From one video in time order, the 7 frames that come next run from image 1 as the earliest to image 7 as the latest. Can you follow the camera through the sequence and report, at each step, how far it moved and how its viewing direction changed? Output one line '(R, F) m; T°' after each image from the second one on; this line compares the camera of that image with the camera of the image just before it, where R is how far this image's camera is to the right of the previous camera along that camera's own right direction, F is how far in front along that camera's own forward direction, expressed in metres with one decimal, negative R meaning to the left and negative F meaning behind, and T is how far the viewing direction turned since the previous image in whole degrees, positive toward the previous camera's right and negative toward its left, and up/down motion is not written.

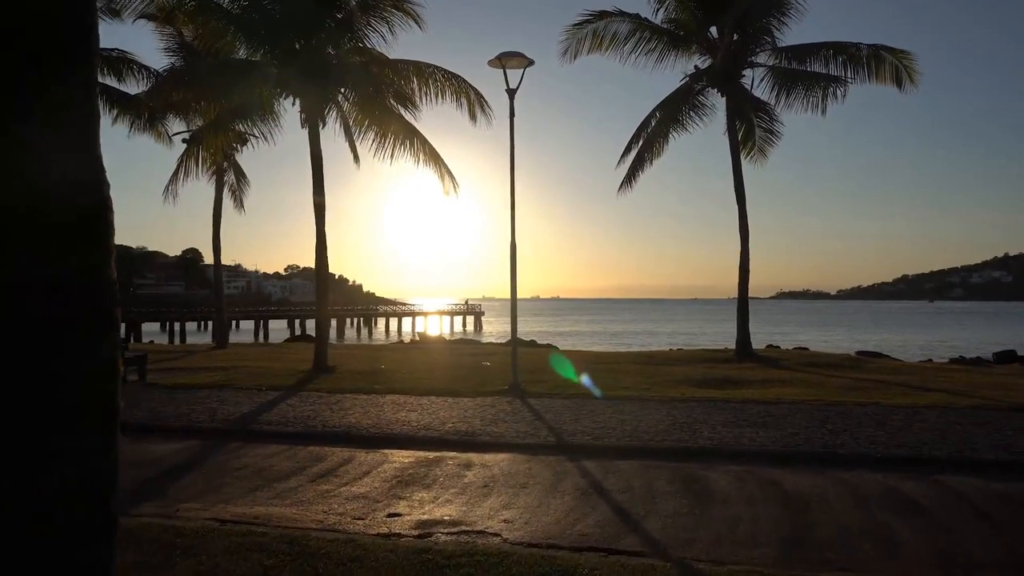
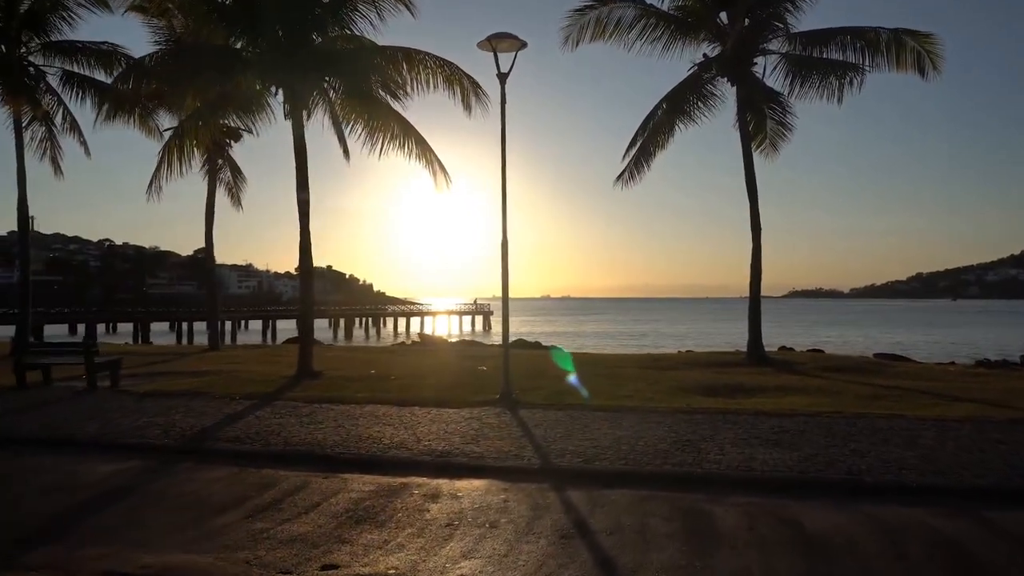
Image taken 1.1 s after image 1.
(+0.3, +1.0) m; -1°
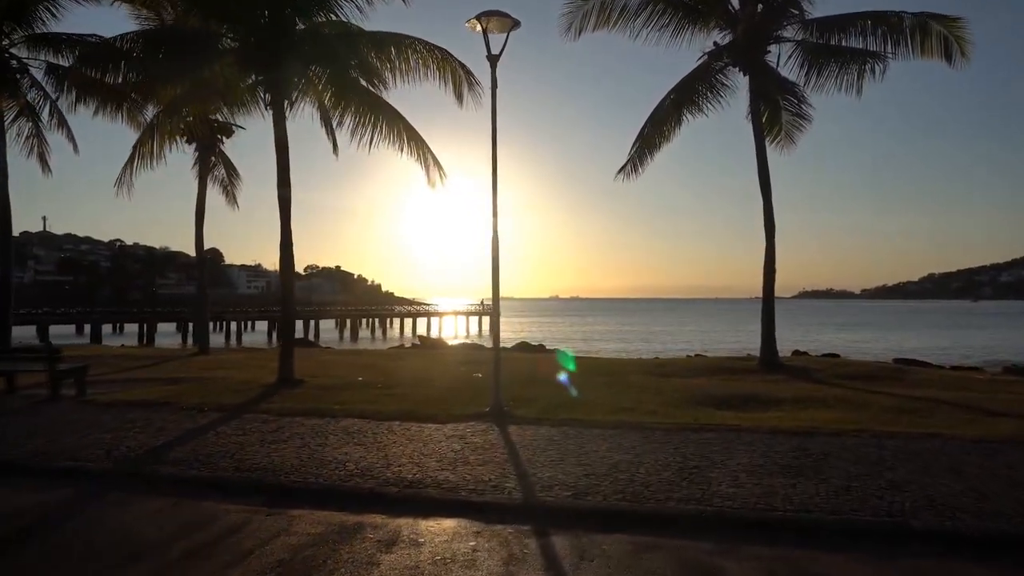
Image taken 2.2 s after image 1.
(+0.2, +1.1) m; -1°
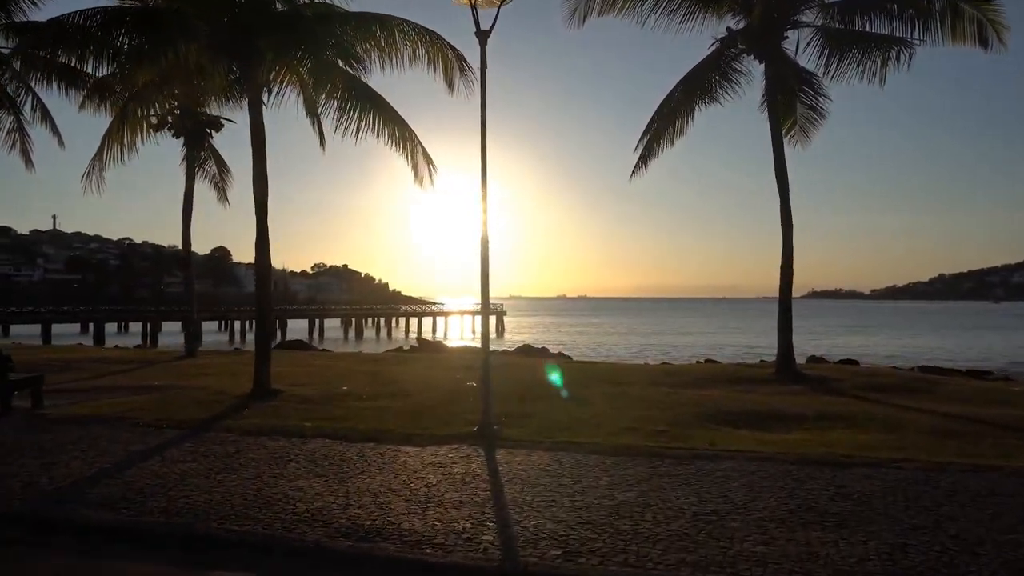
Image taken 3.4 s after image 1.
(+0.2, +1.2) m; -1°
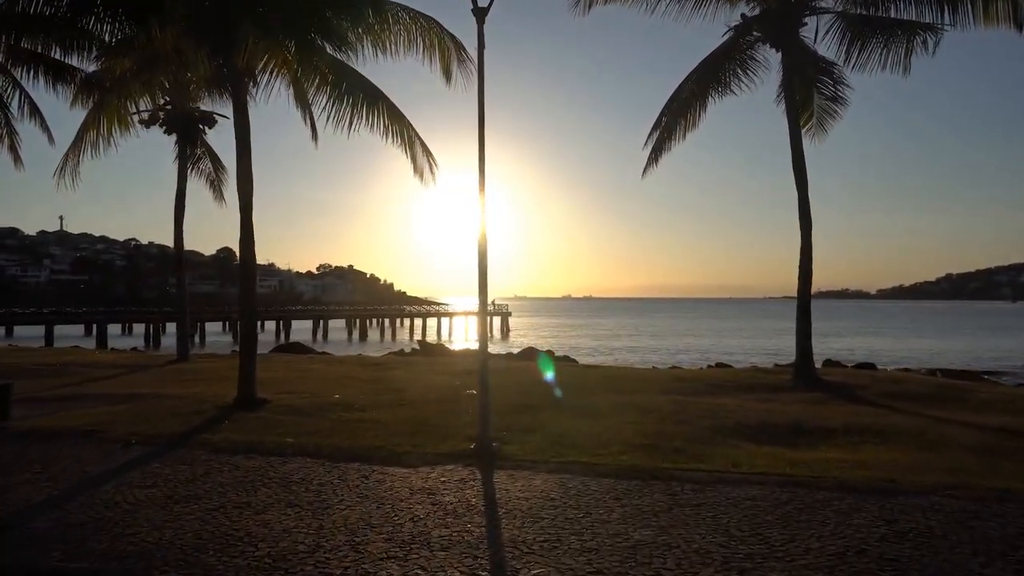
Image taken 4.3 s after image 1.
(+0.1, +0.9) m; 0°
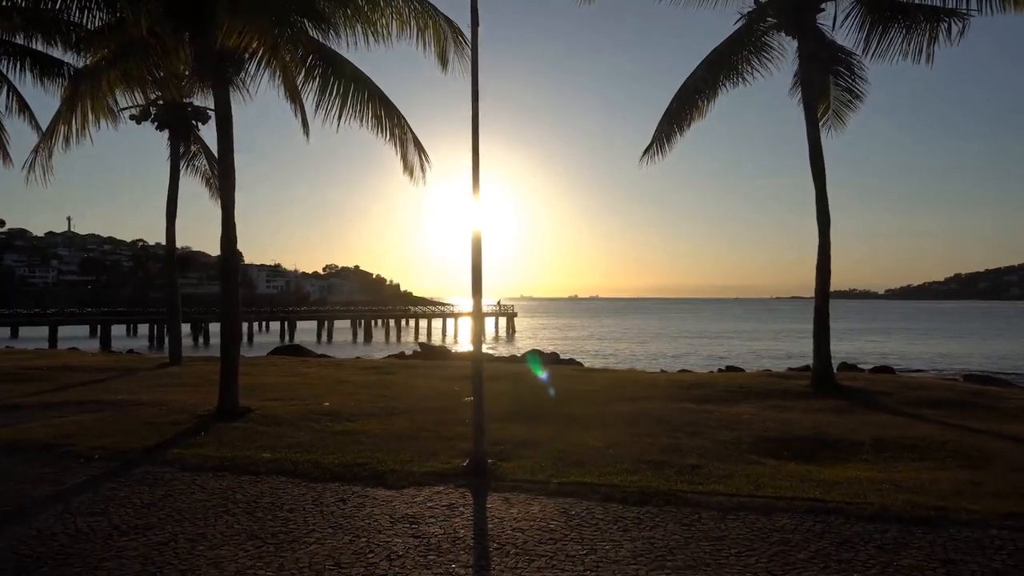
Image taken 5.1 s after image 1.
(+0.1, +0.8) m; 0°
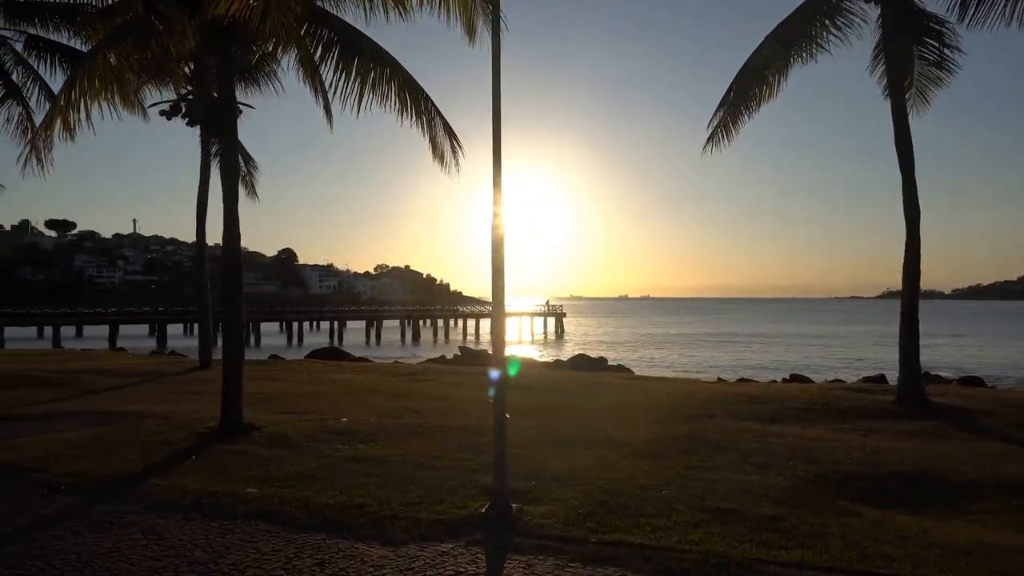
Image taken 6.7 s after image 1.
(+0.2, +1.5) m; -4°
